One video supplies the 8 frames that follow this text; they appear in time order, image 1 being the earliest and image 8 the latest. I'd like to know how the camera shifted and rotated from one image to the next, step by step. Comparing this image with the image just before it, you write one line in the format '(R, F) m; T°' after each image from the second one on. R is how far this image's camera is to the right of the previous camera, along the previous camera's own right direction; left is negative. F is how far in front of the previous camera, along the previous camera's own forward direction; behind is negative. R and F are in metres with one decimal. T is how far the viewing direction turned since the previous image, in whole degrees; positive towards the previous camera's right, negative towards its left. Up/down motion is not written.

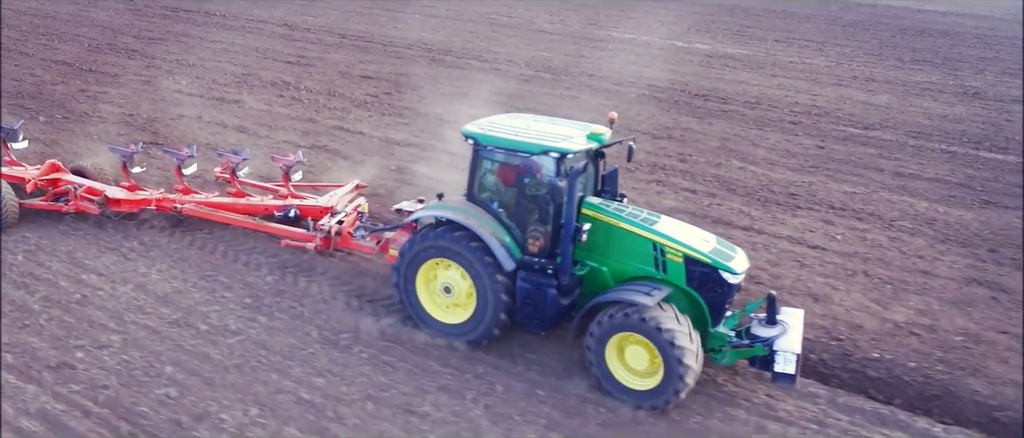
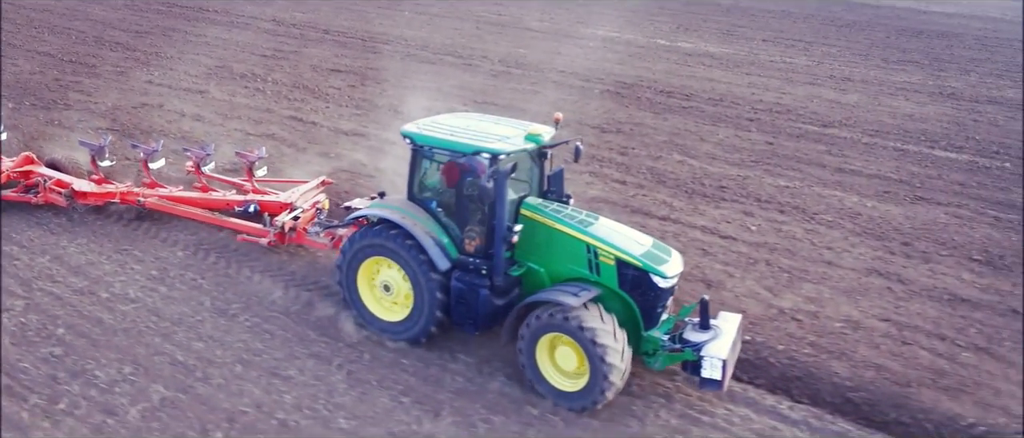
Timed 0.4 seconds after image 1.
(+1.3, -0.3) m; -2°
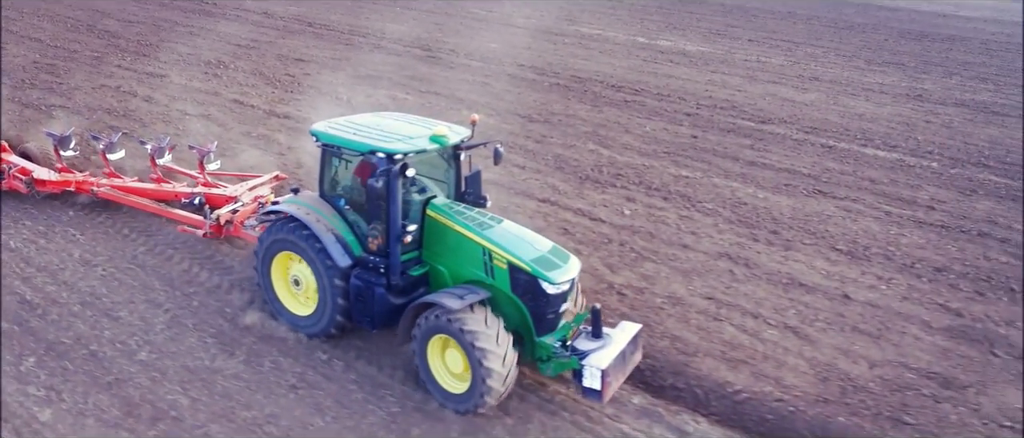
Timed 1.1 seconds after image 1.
(+2.2, -0.4) m; -3°
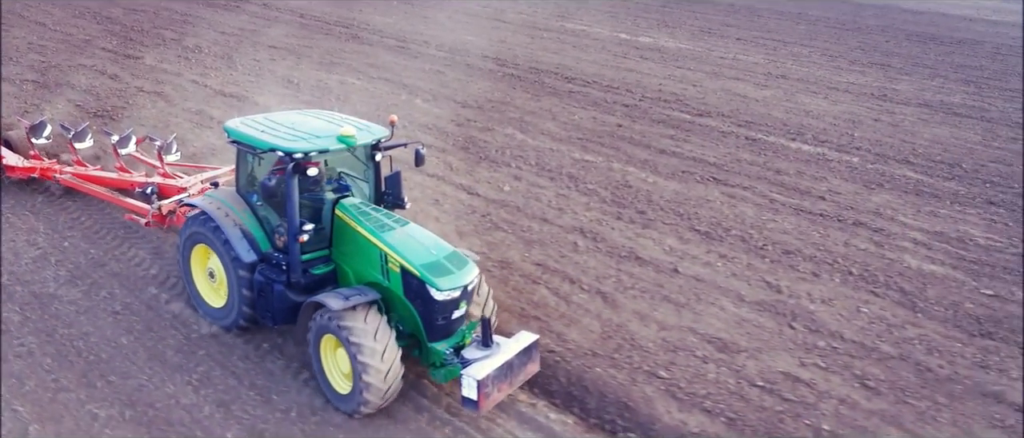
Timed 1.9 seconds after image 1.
(+2.4, -0.5) m; -4°
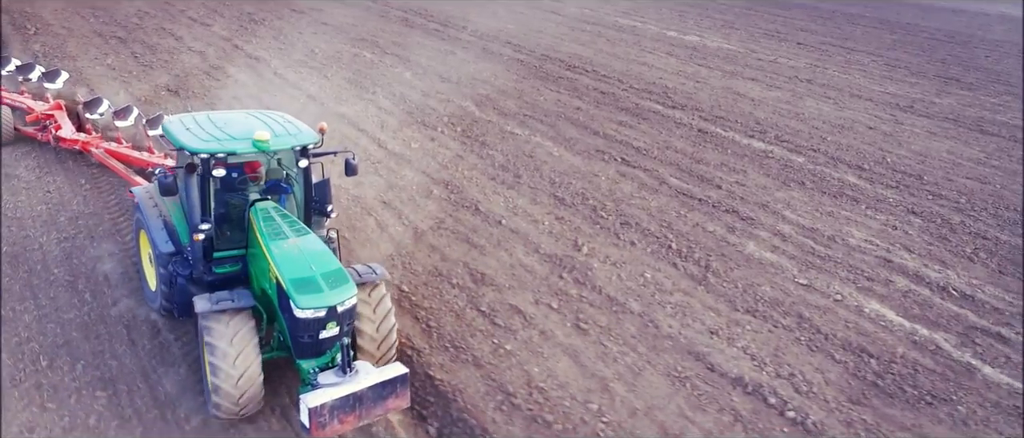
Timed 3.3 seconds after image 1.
(+3.9, -0.6) m; -12°
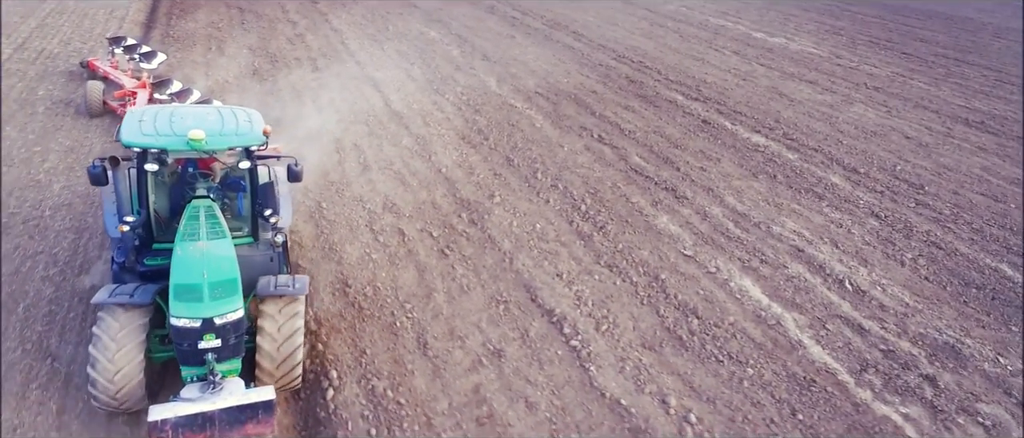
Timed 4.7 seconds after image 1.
(+3.2, -0.6) m; -13°
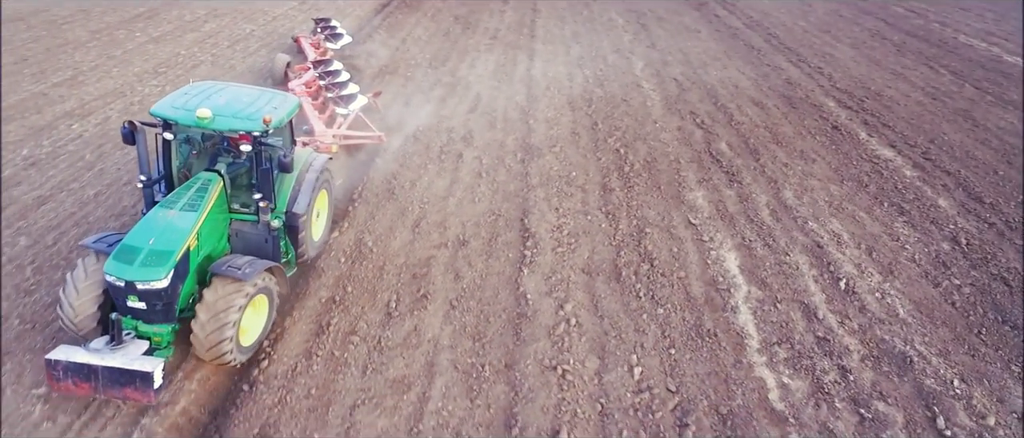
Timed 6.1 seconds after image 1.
(+3.2, -0.7) m; -23°
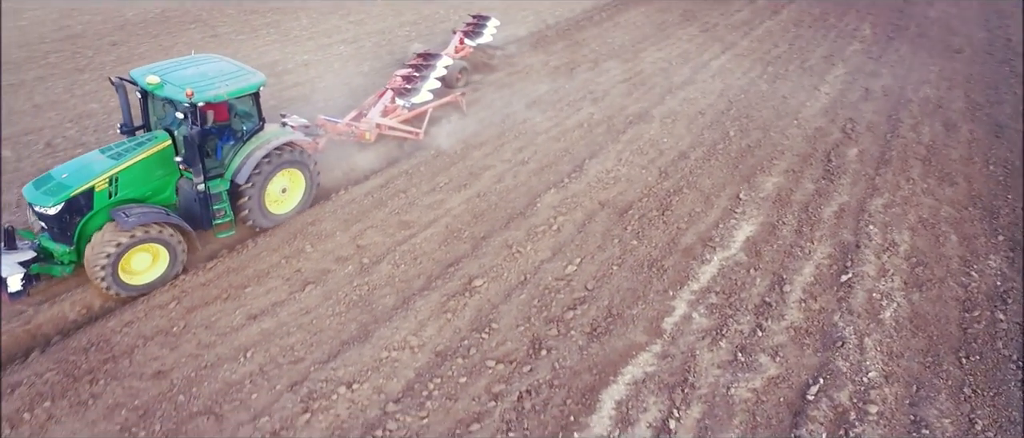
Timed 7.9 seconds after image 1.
(+3.5, -0.8) m; -26°
